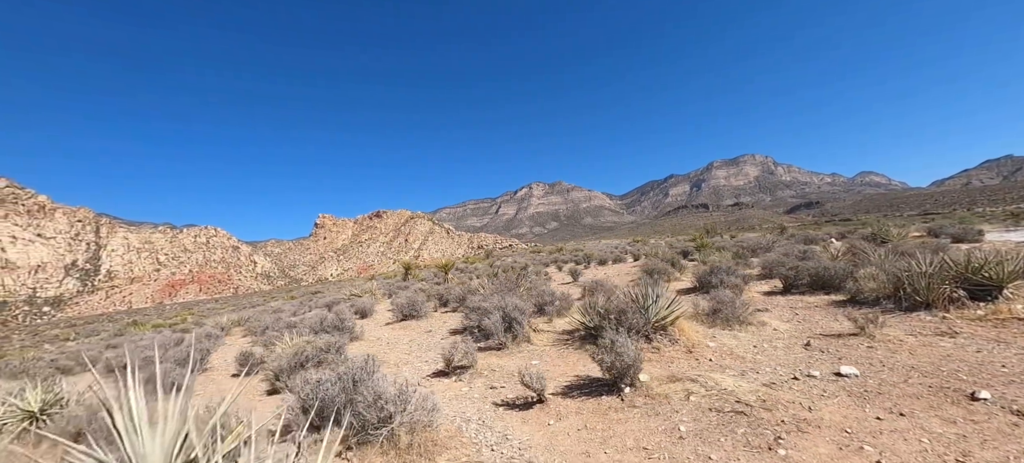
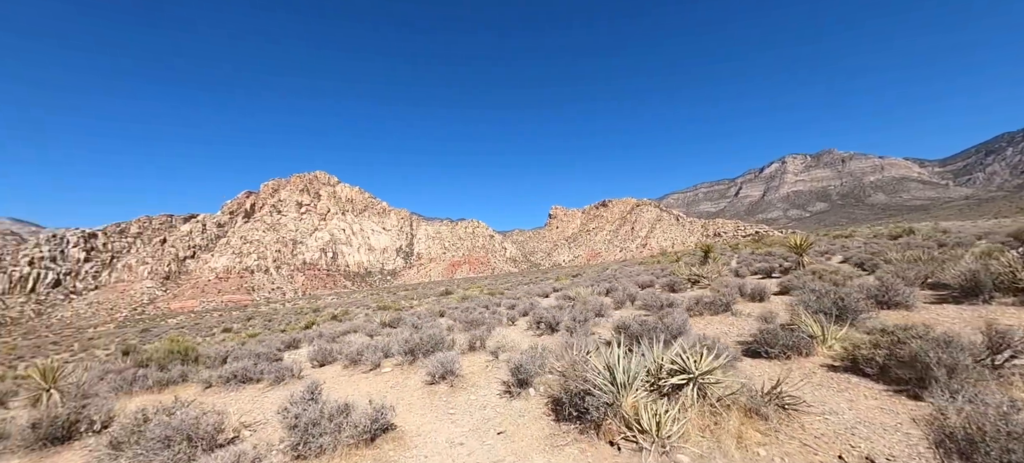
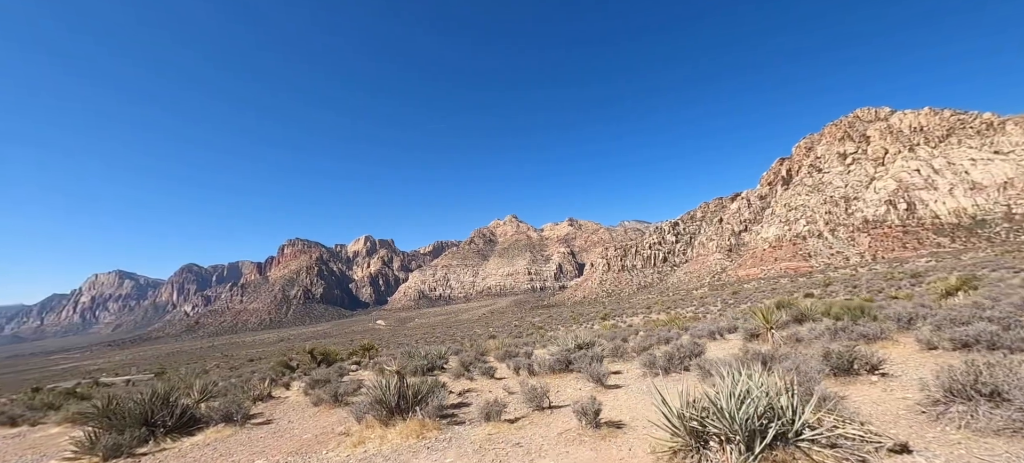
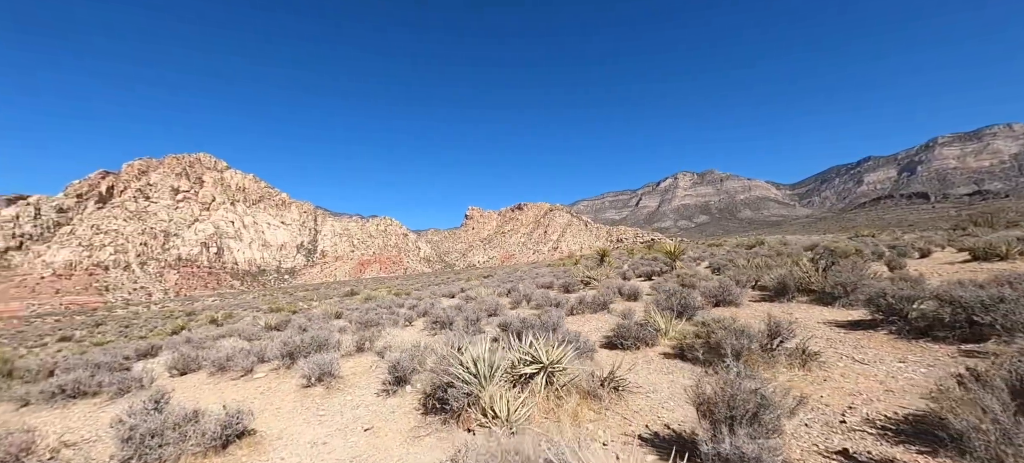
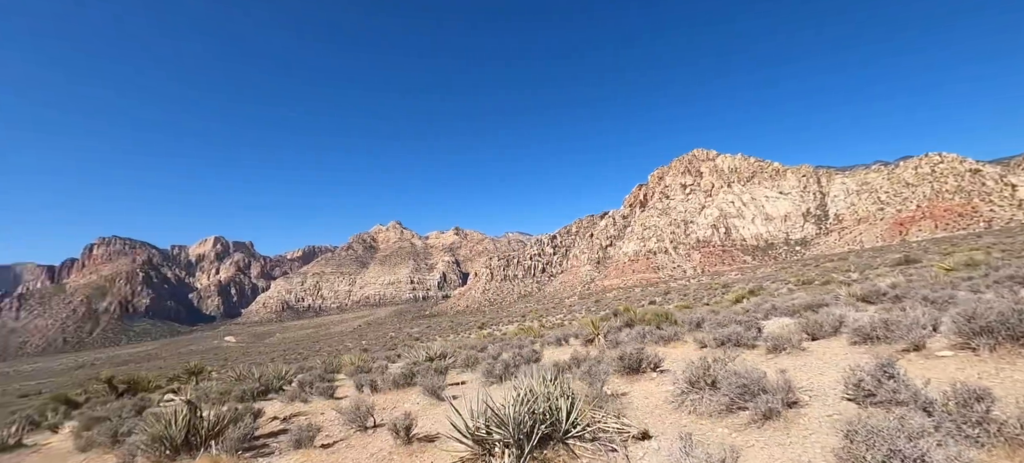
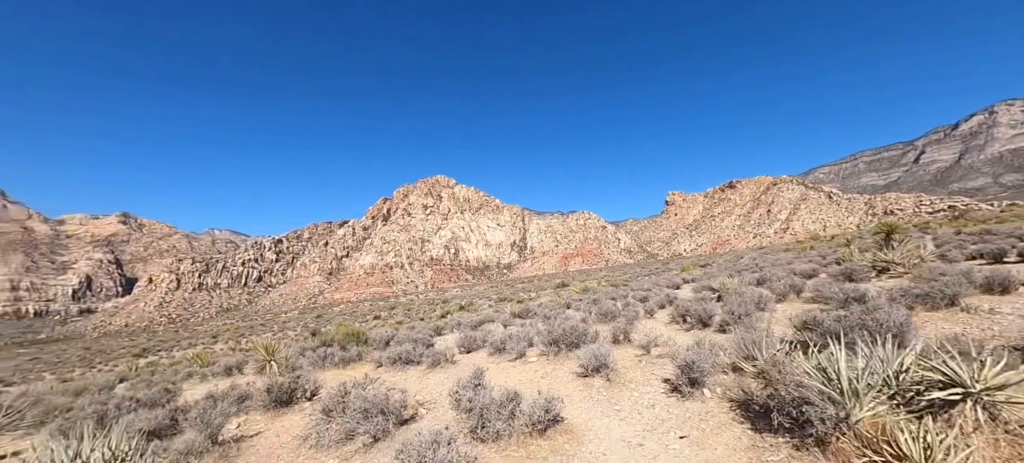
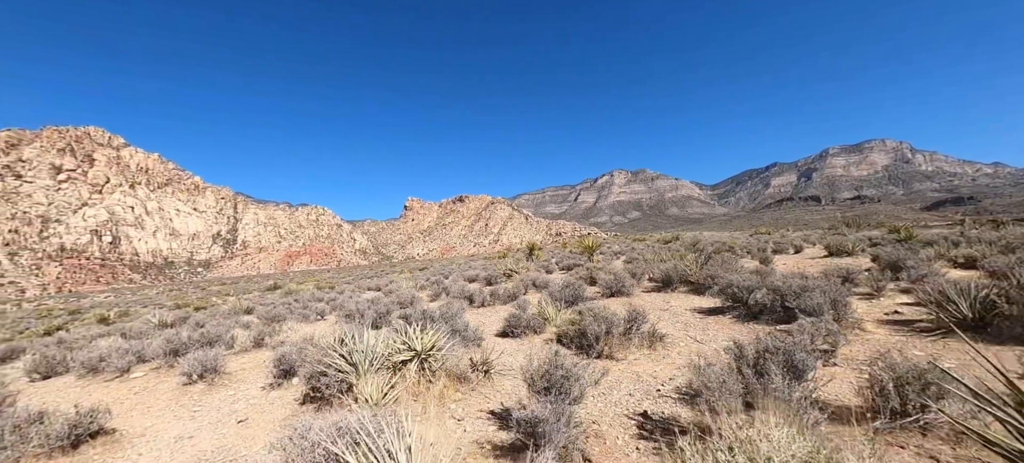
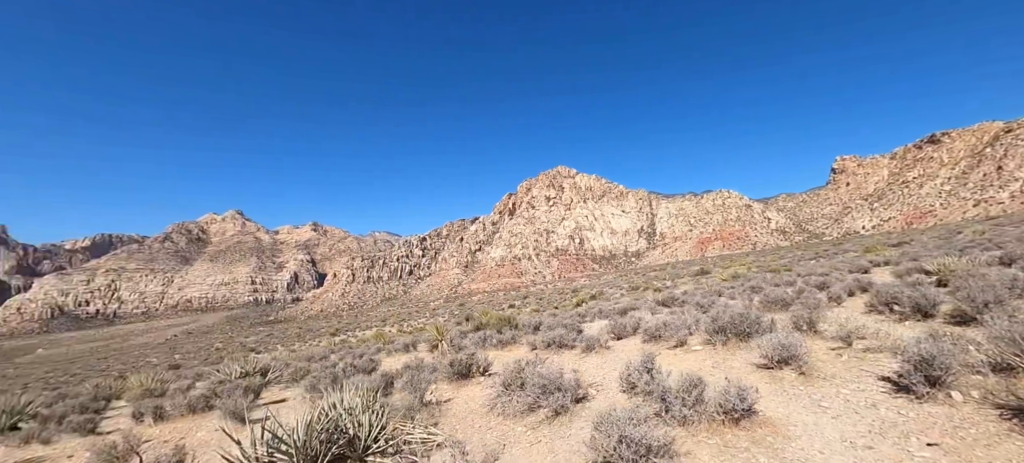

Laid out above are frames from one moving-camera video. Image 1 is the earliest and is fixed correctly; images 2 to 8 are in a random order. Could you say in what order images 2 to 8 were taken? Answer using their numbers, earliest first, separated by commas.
7, 4, 2, 6, 8, 5, 3
